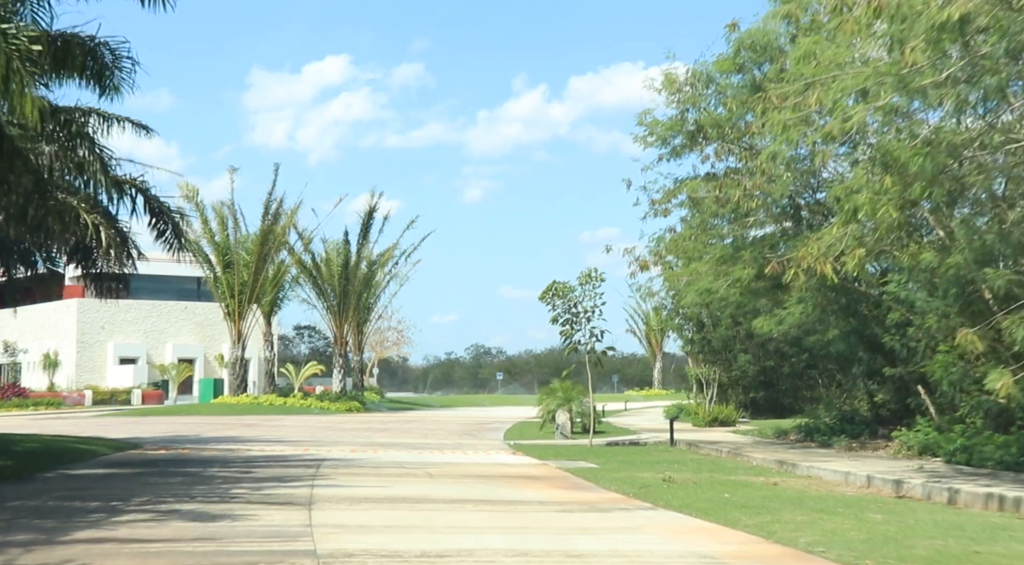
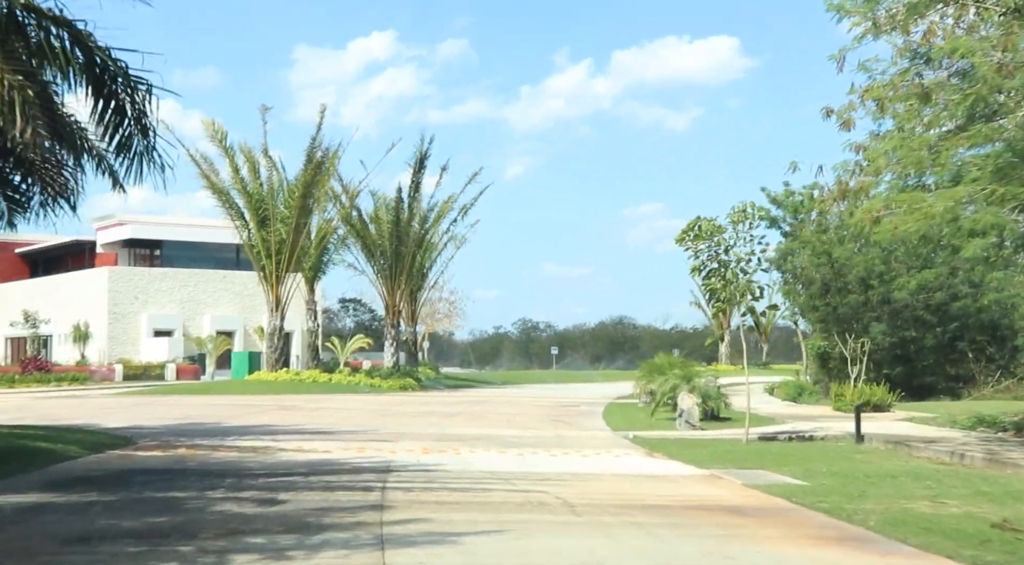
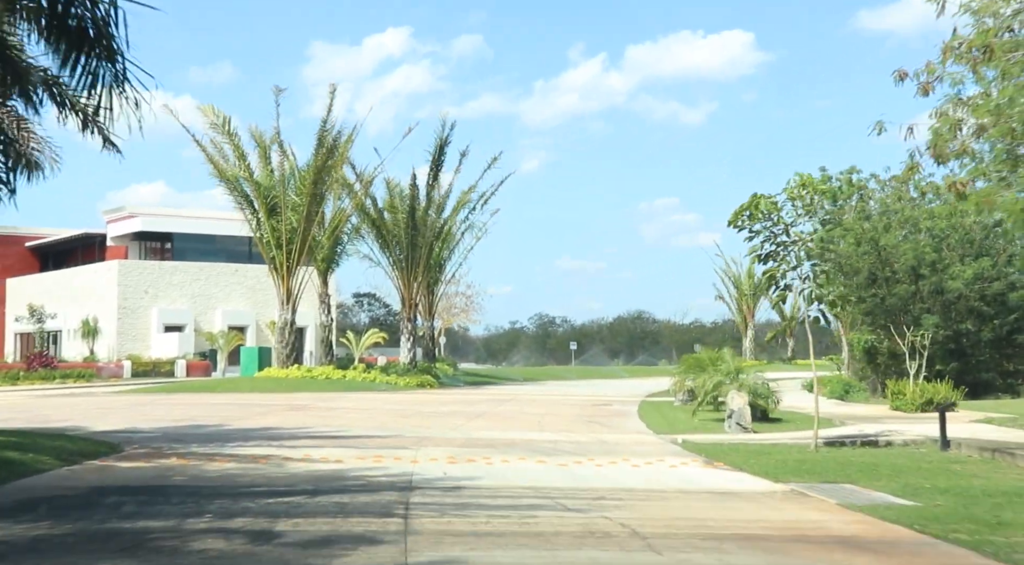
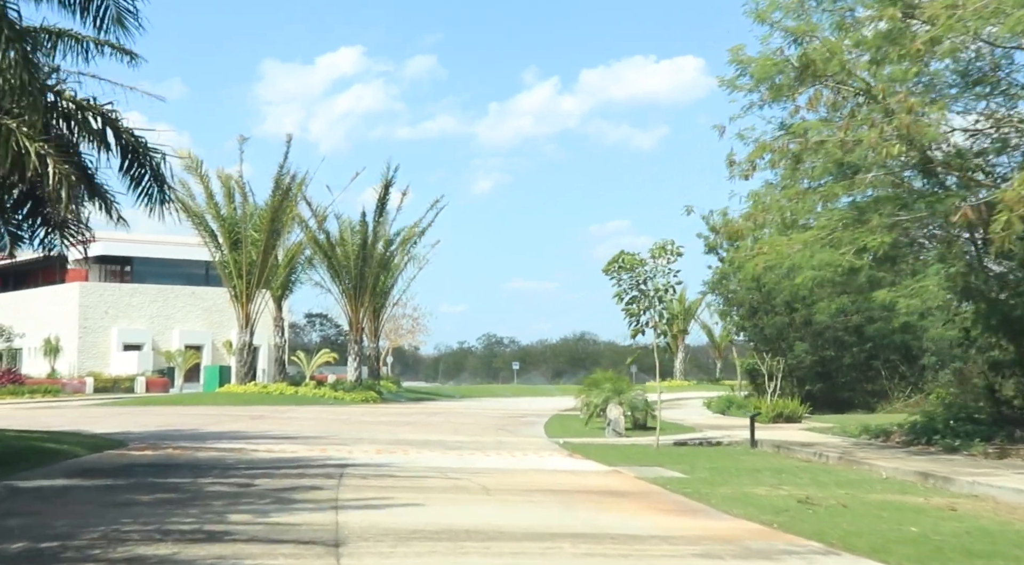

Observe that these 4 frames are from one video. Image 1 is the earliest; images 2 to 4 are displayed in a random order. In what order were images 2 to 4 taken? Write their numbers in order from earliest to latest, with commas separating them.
4, 2, 3
